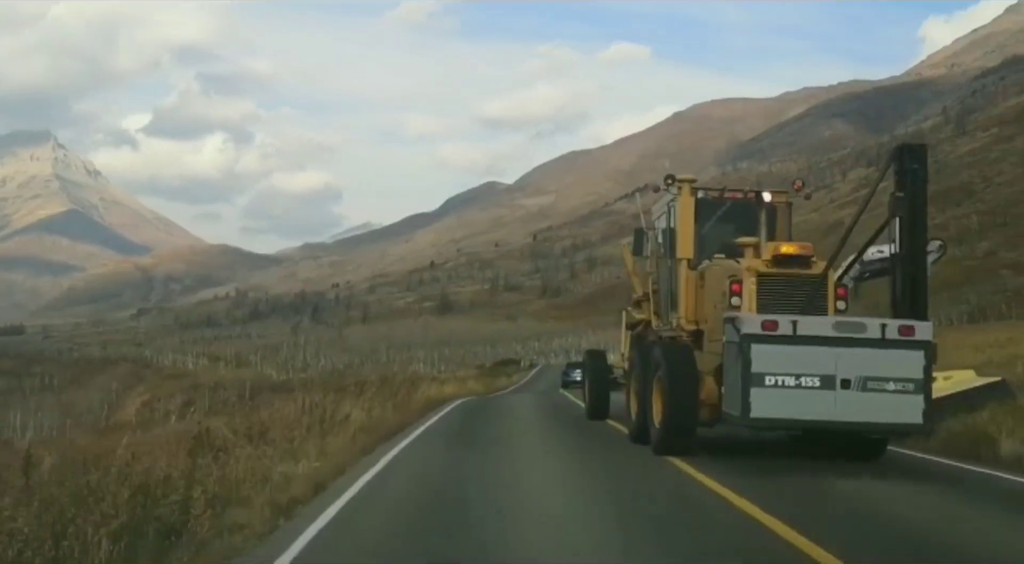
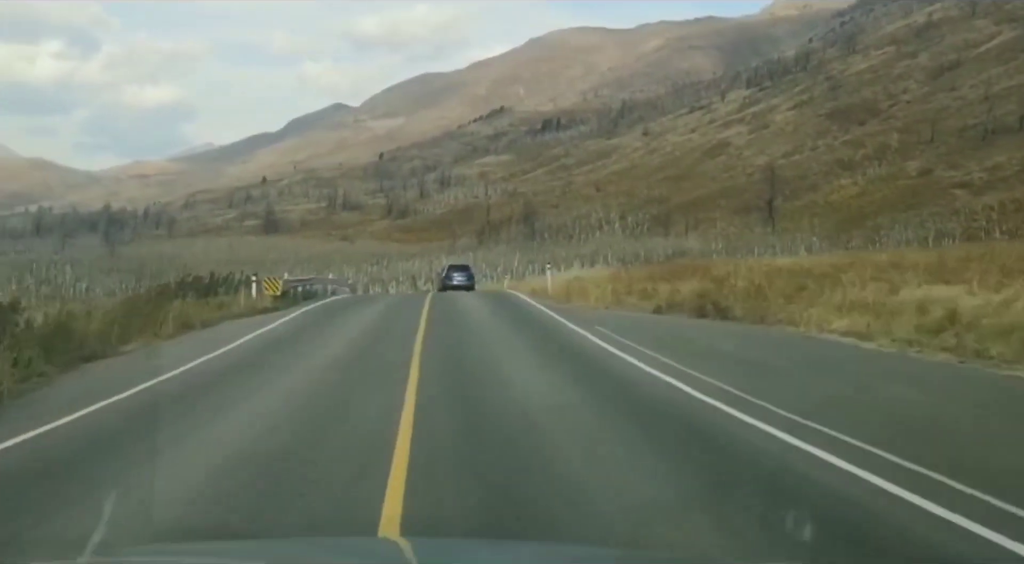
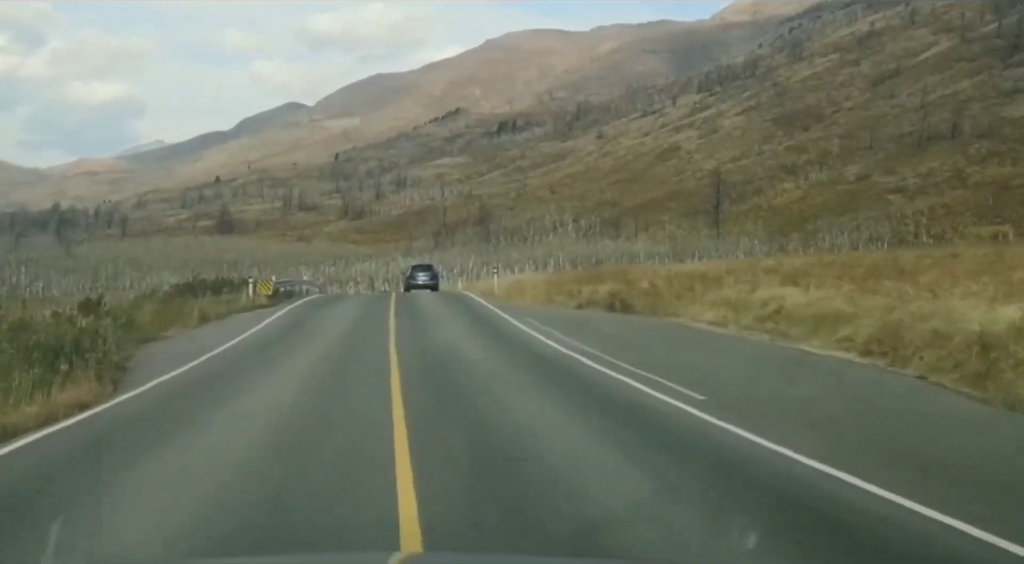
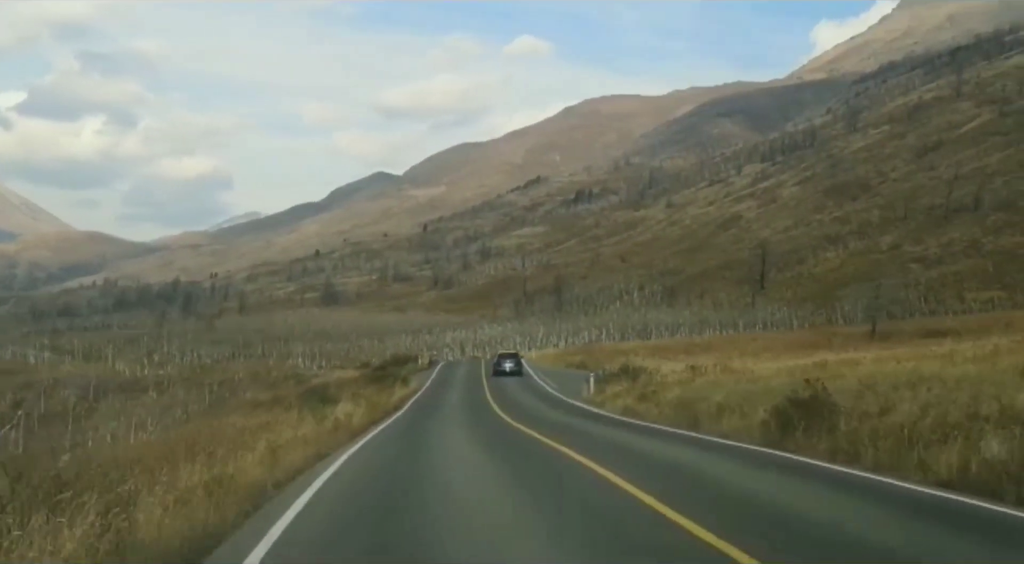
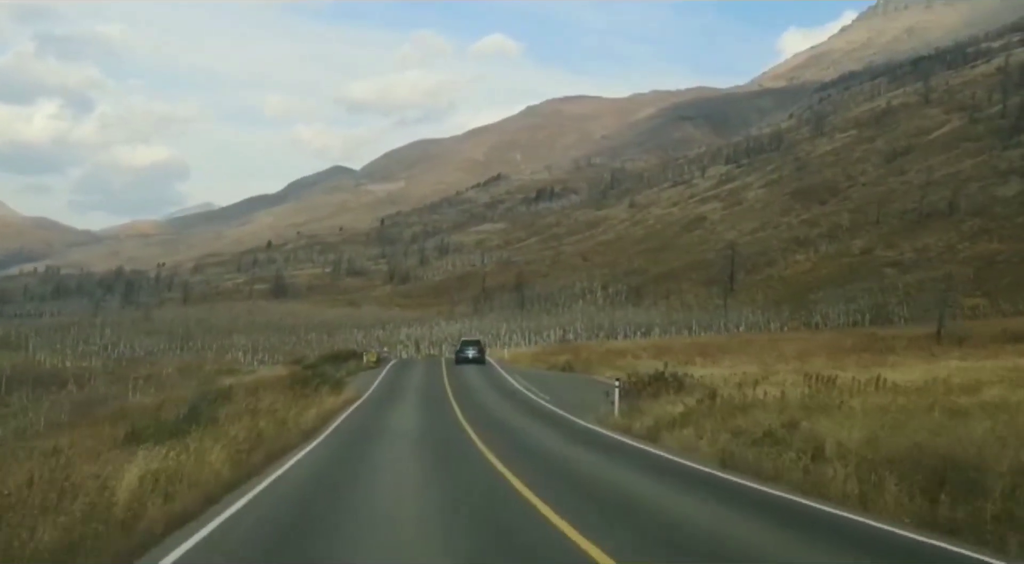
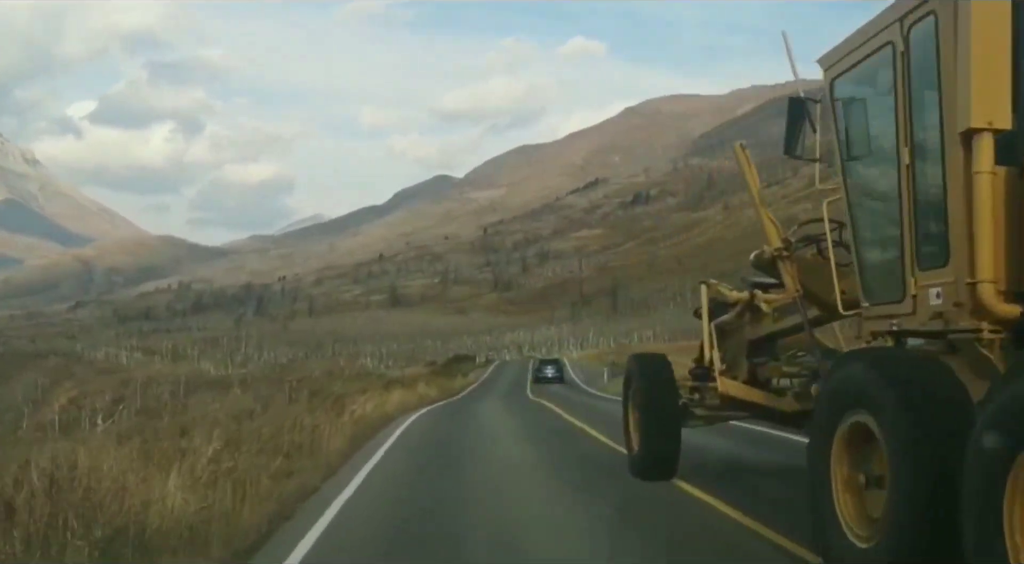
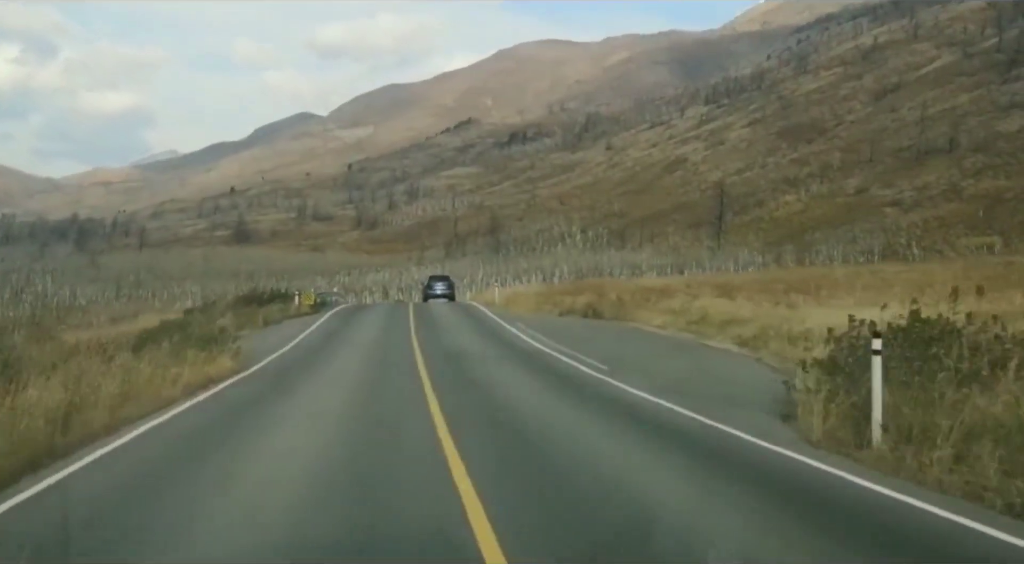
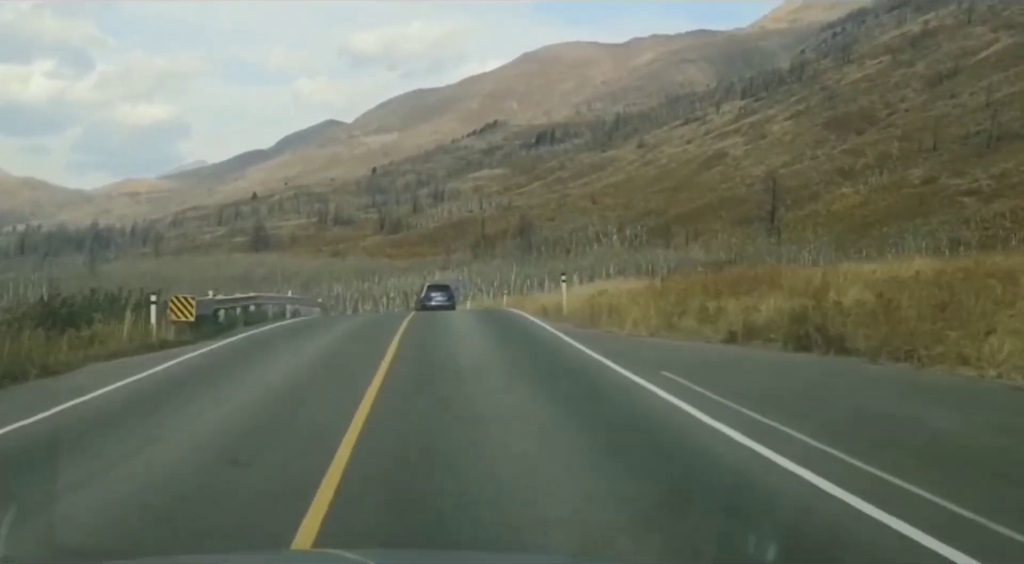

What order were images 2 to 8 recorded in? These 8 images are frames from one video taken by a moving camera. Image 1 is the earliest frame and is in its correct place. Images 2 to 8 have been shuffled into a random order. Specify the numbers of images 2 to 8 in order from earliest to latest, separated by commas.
6, 4, 5, 7, 3, 2, 8
